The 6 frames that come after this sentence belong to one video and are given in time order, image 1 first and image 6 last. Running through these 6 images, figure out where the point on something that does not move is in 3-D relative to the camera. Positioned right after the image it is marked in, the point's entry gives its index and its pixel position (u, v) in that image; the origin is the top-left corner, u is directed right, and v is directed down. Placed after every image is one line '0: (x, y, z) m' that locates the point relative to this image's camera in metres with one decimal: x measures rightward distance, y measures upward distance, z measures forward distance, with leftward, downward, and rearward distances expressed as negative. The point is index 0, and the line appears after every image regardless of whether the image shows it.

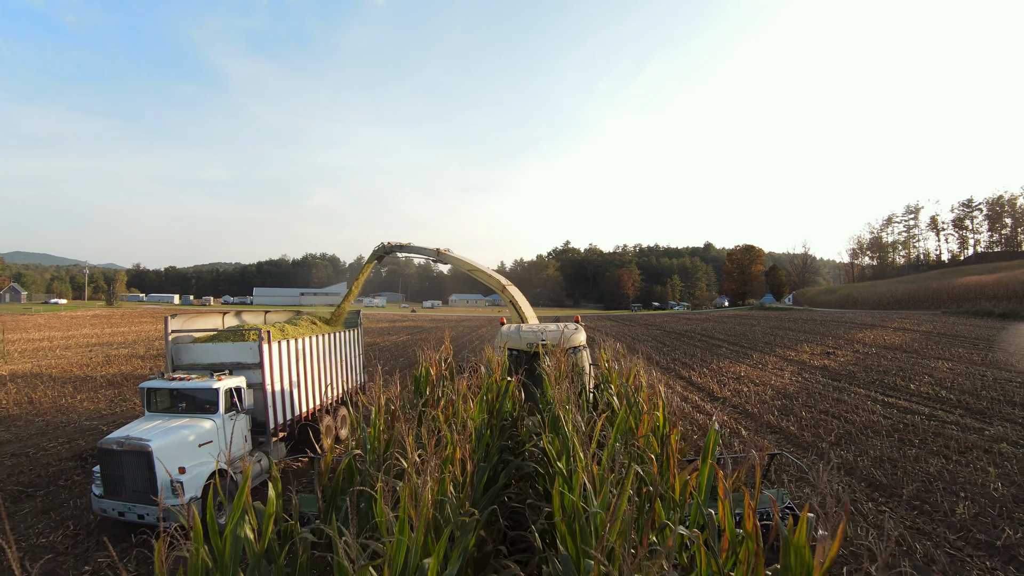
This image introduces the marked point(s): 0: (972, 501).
0: (+4.2, -1.9, +4.3) m
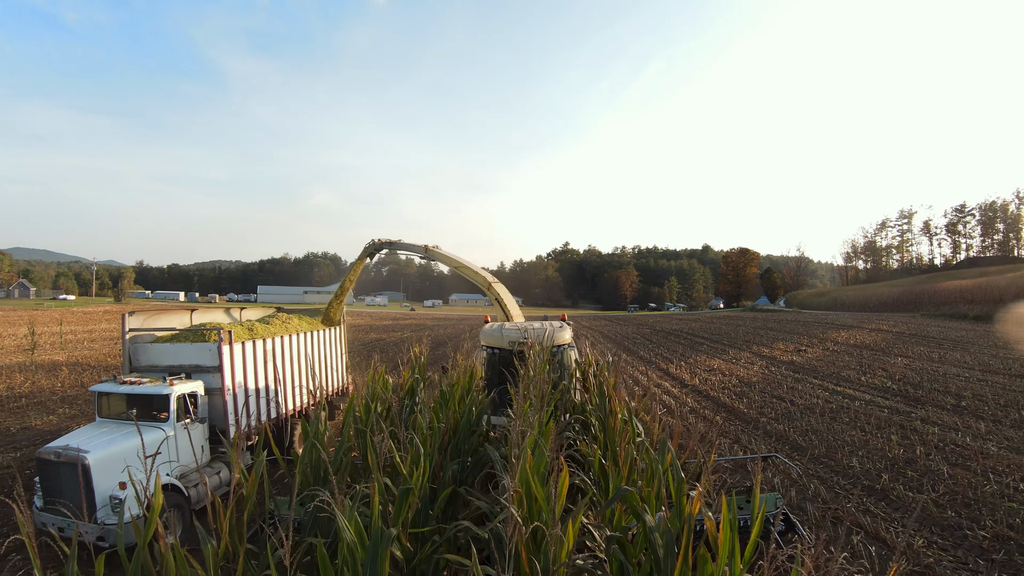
0: (+4.2, -2.0, +5.4) m
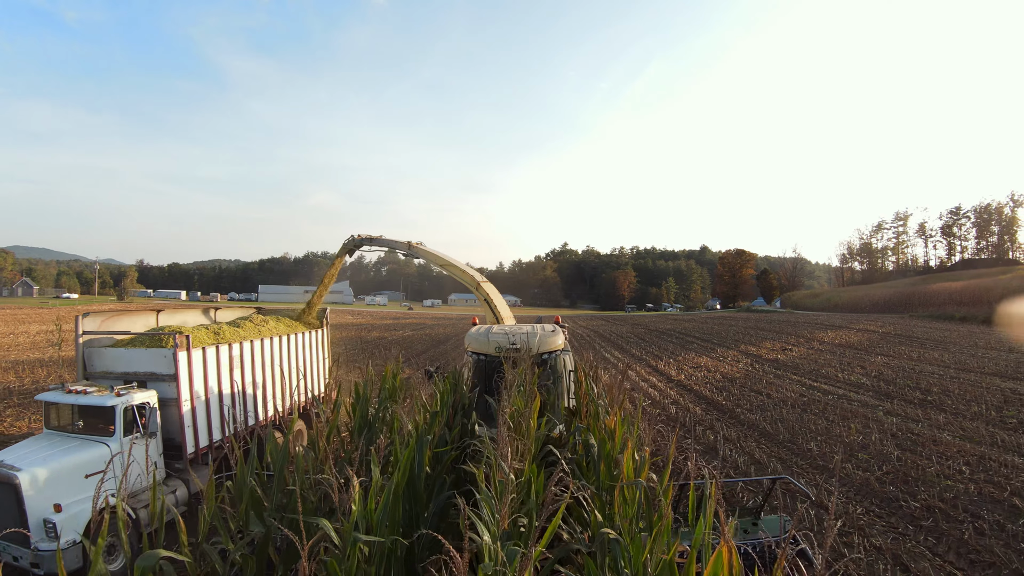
0: (+4.1, -2.0, +6.0) m
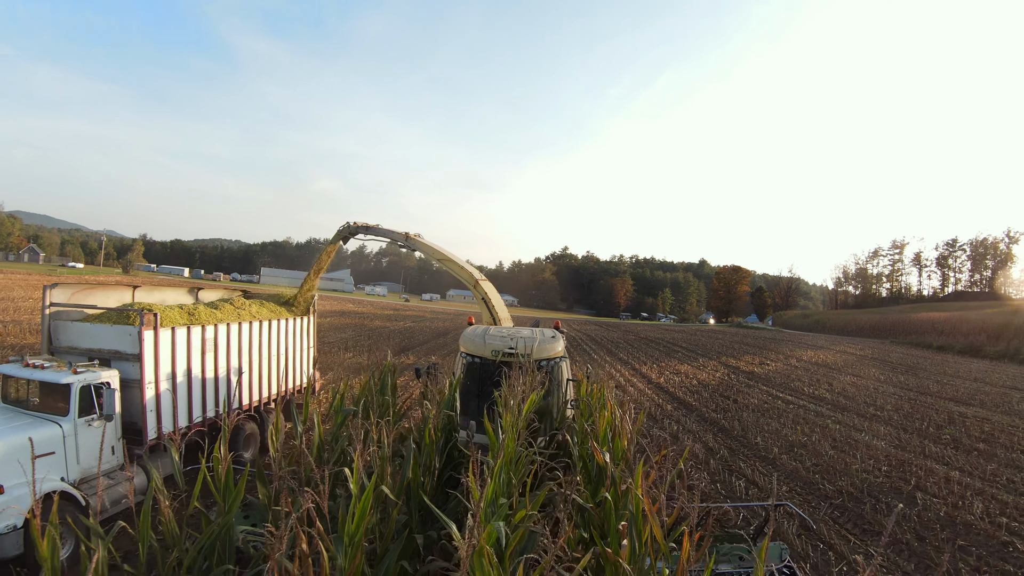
0: (+4.0, -2.3, +7.0) m
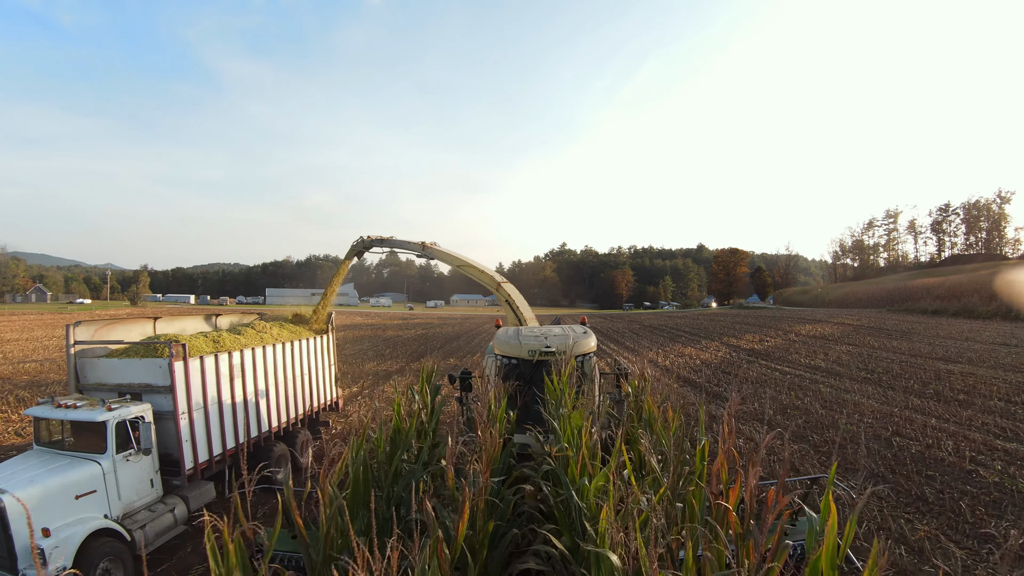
0: (+4.4, -2.0, +7.8) m
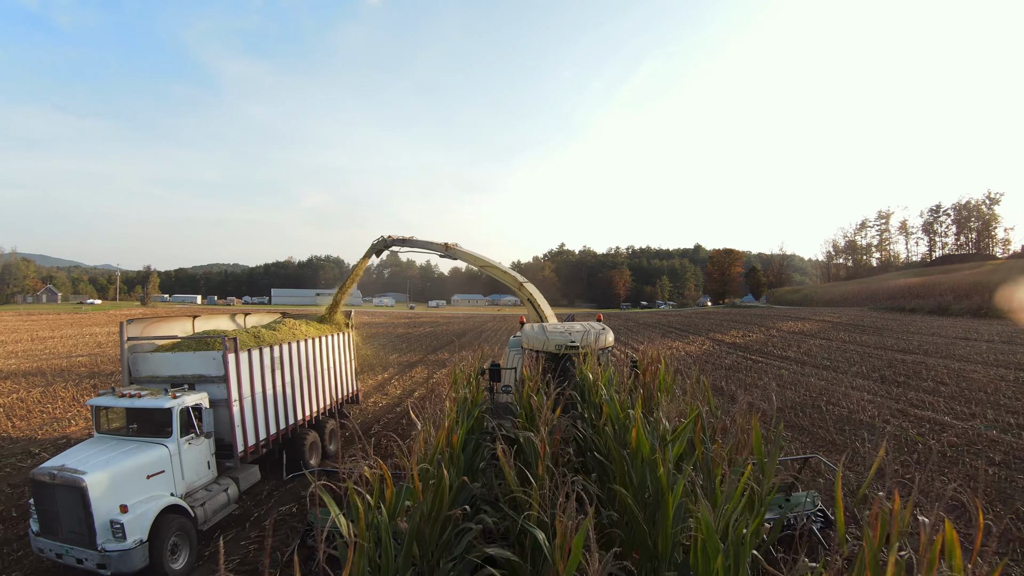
0: (+4.6, -1.9, +9.4) m
